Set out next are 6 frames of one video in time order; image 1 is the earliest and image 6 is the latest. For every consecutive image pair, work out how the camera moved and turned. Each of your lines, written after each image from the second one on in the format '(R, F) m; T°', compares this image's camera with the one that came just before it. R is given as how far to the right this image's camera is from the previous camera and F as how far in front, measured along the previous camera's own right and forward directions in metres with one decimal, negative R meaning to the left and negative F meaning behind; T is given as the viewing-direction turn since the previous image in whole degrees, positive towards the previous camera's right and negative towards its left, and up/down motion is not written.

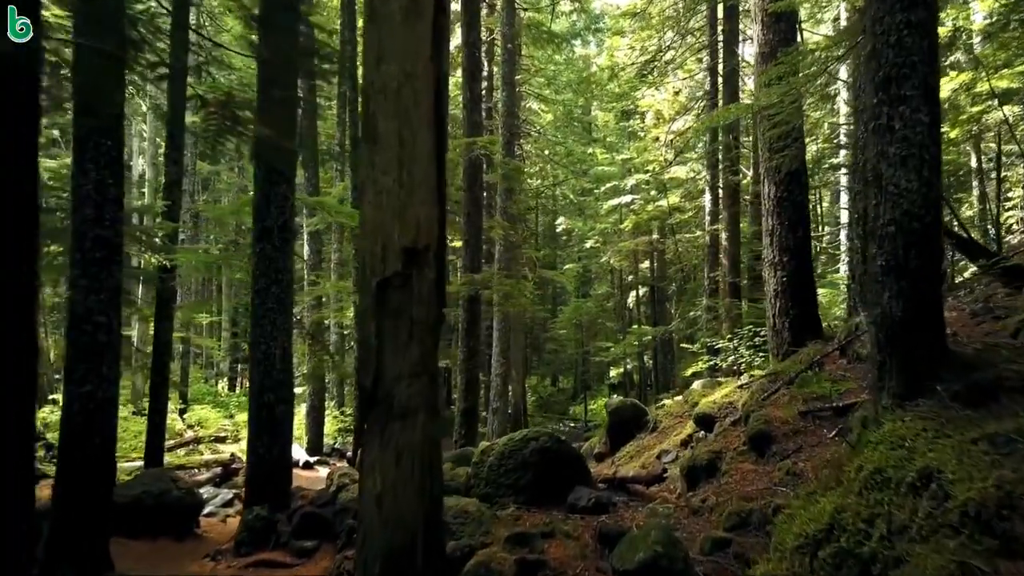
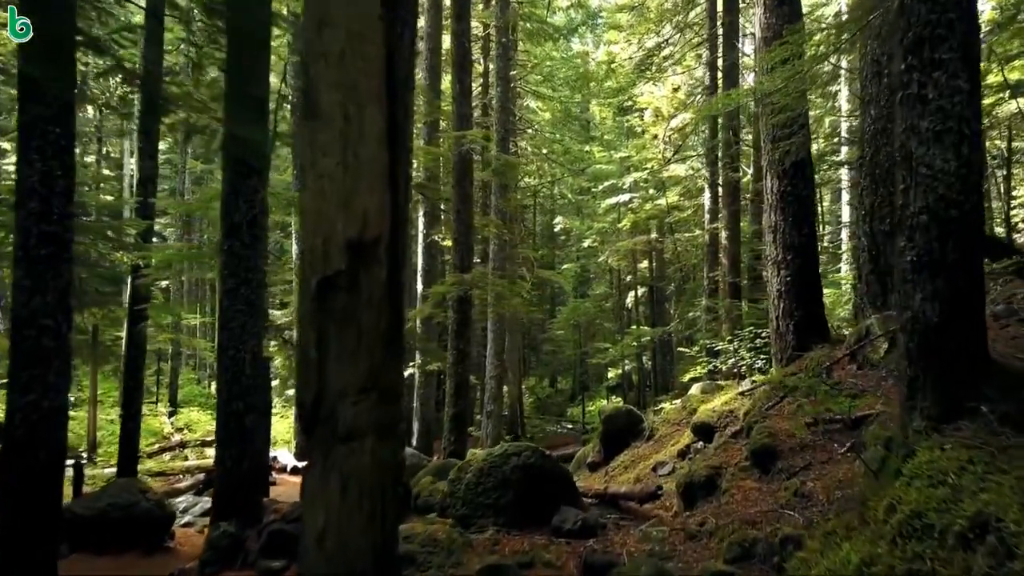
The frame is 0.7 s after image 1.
(+0.1, +0.5) m; 0°
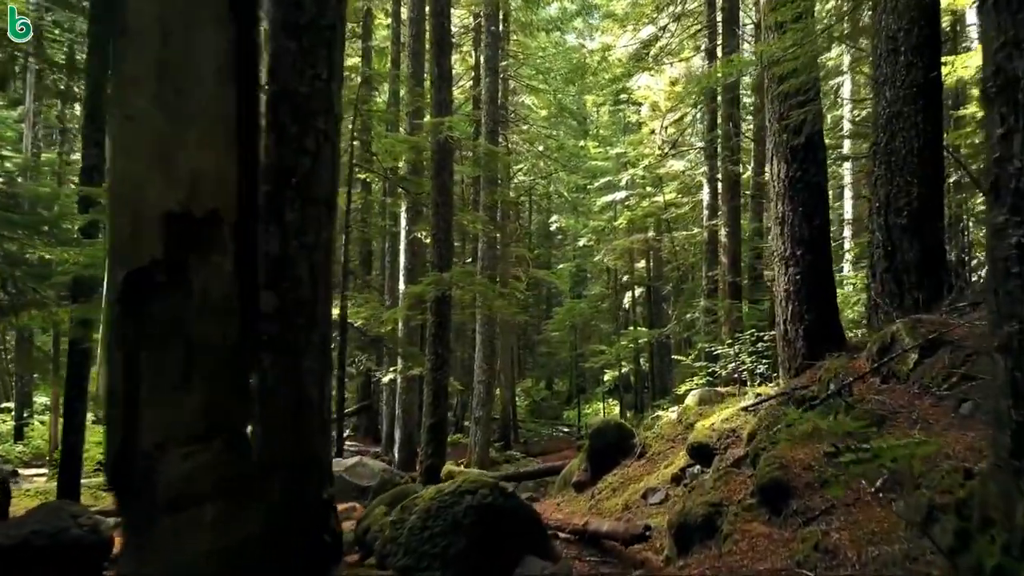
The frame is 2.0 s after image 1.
(+0.2, +0.9) m; 0°
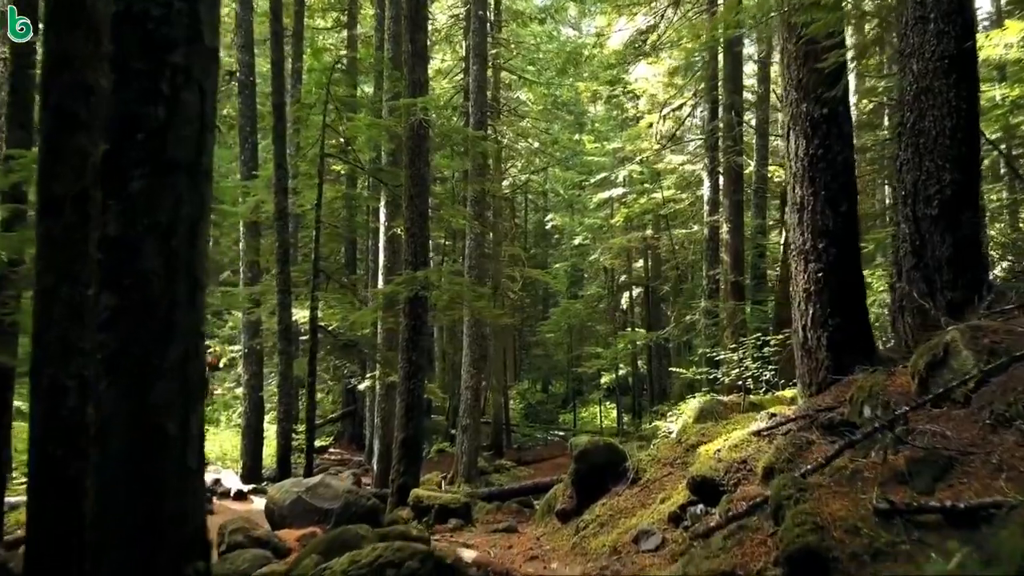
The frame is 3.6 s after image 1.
(+0.2, +1.0) m; 0°
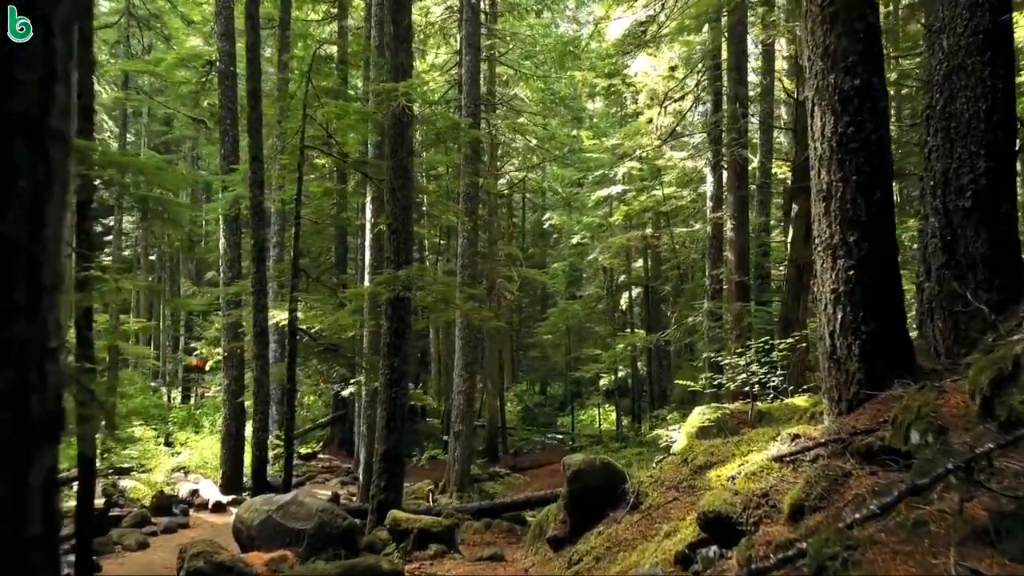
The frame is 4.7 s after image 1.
(+0.1, +0.7) m; 0°
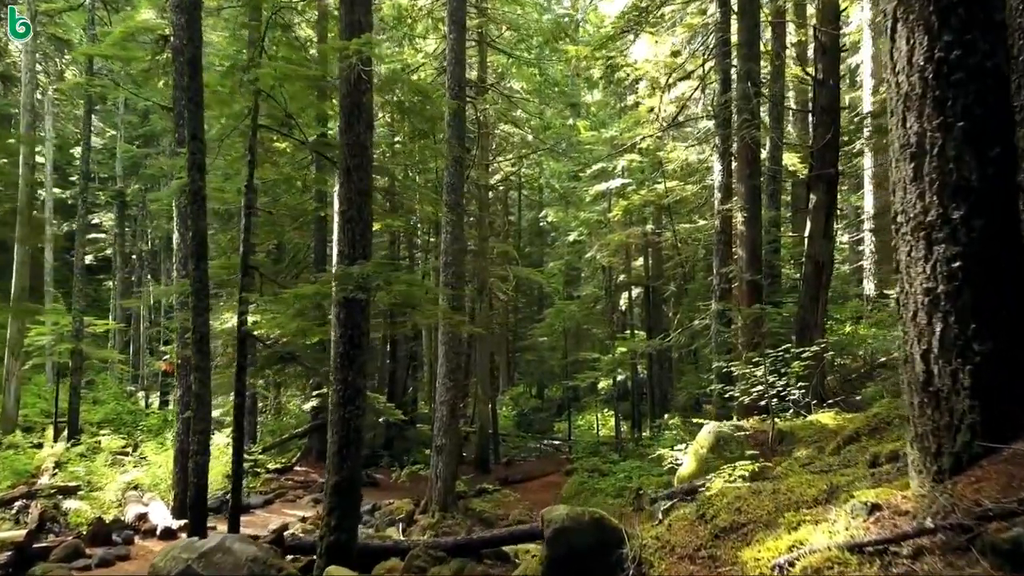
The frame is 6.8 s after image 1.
(+0.2, +1.4) m; 0°
